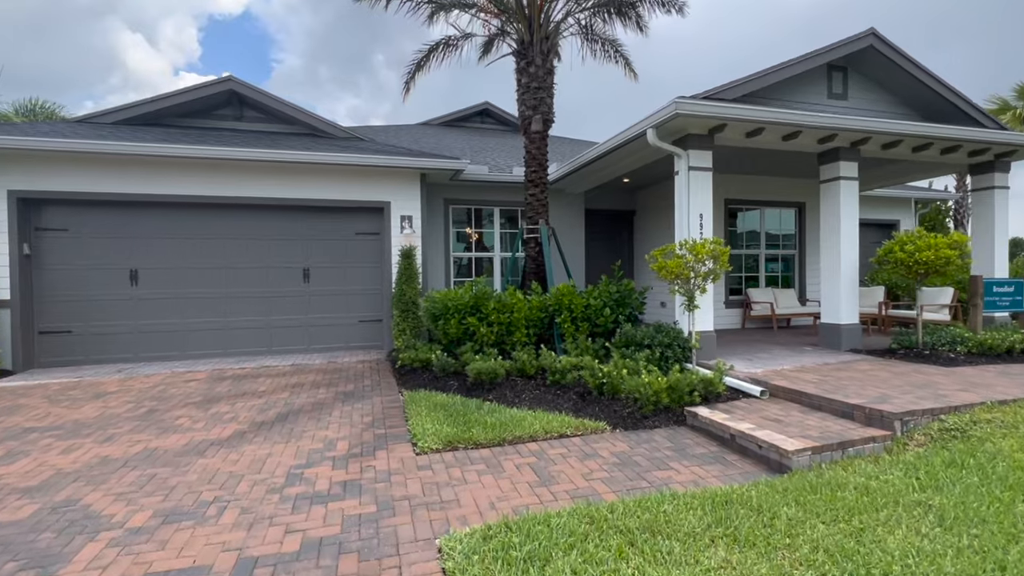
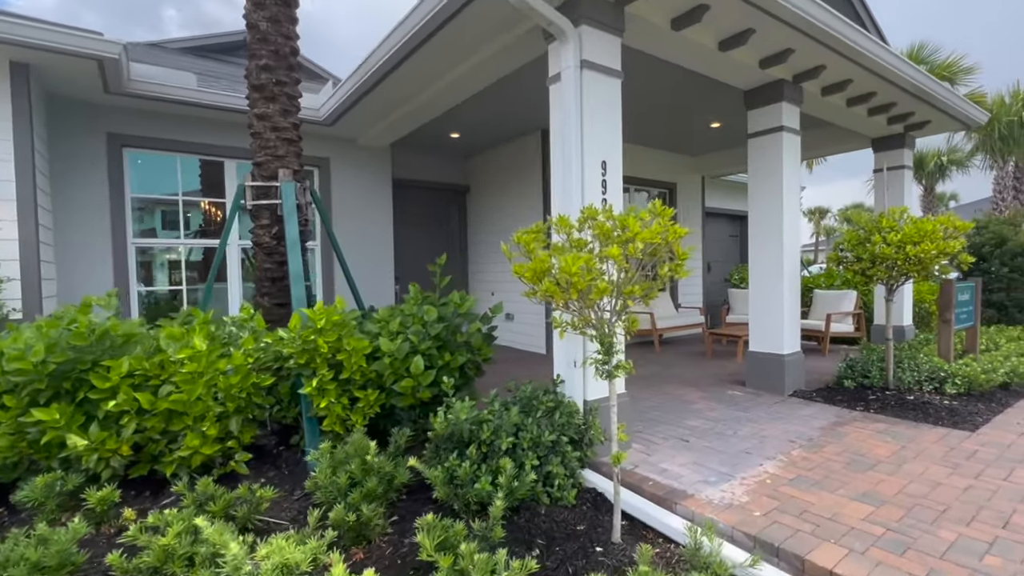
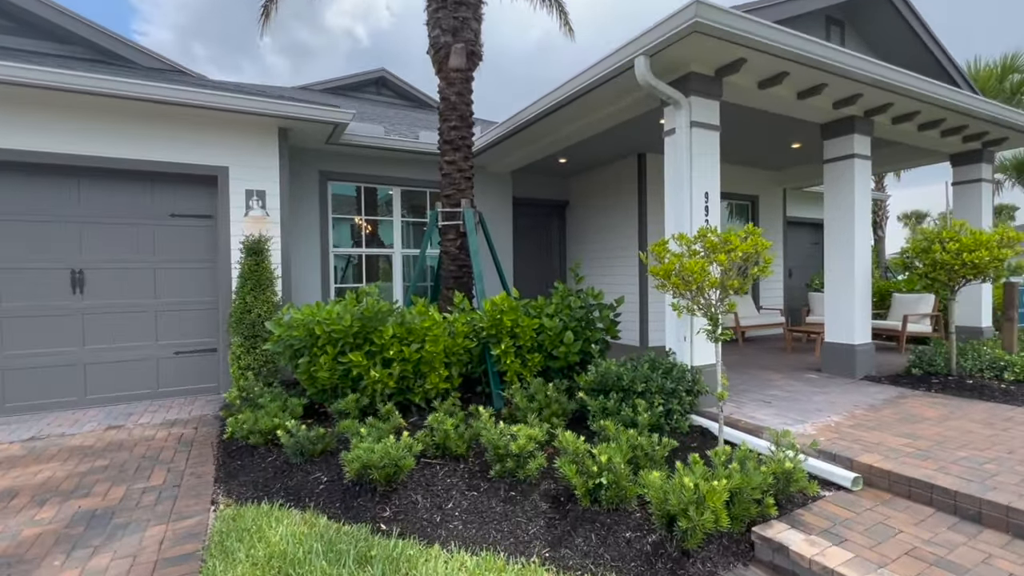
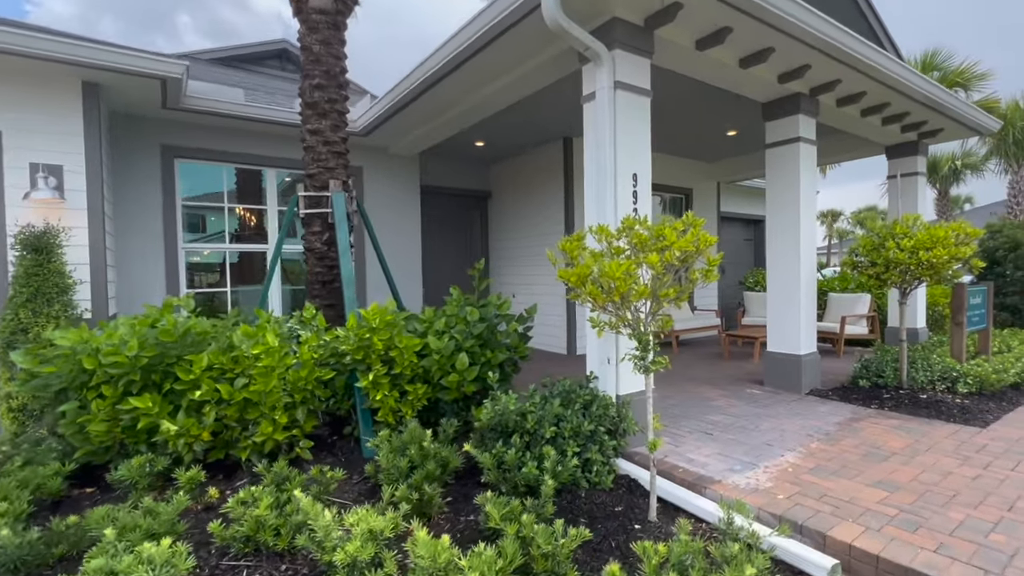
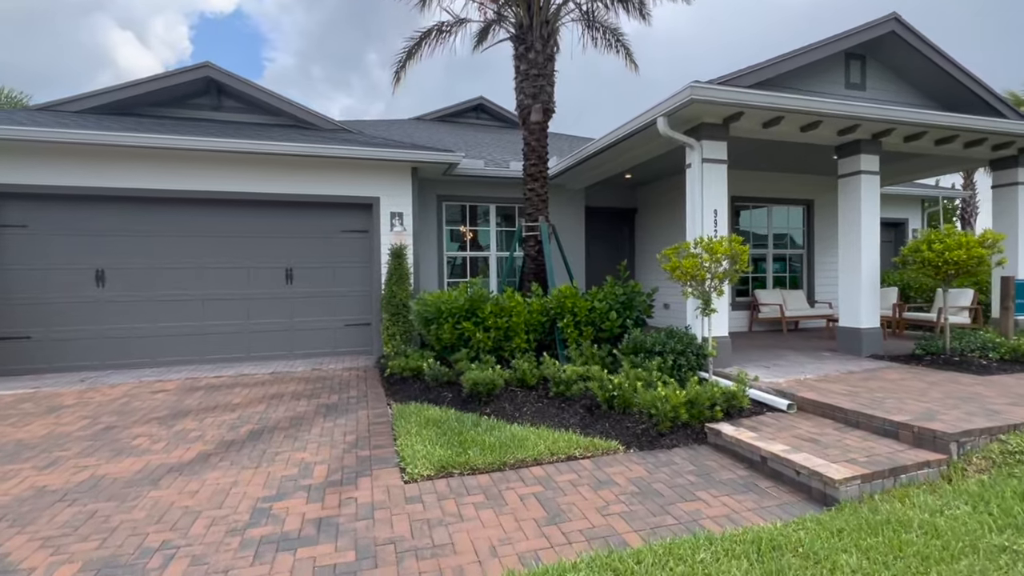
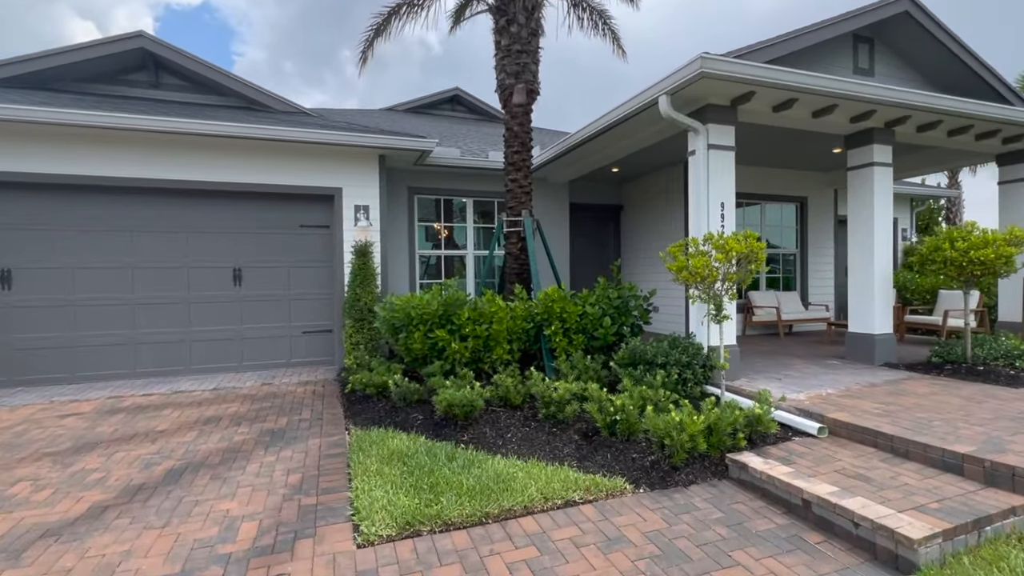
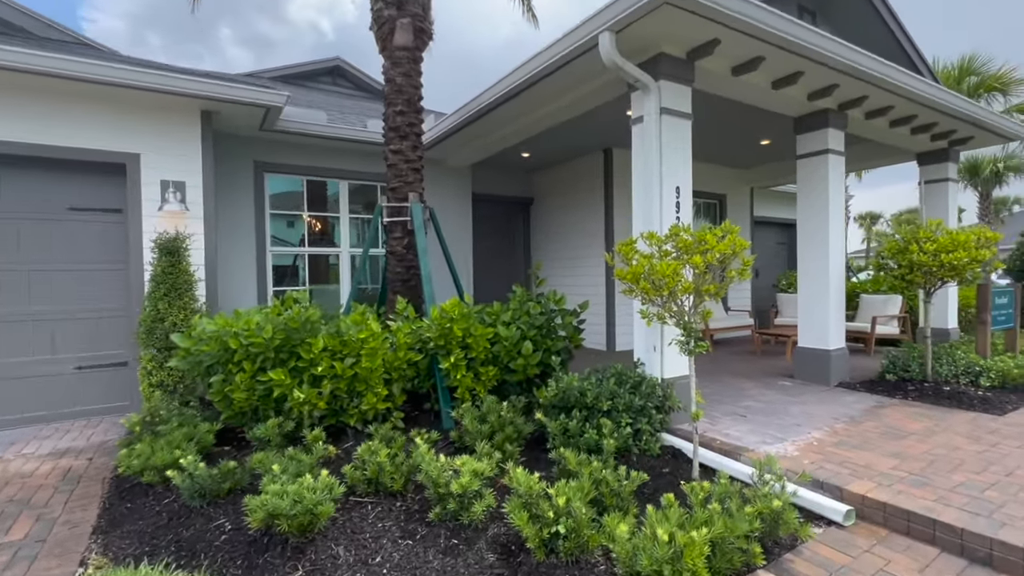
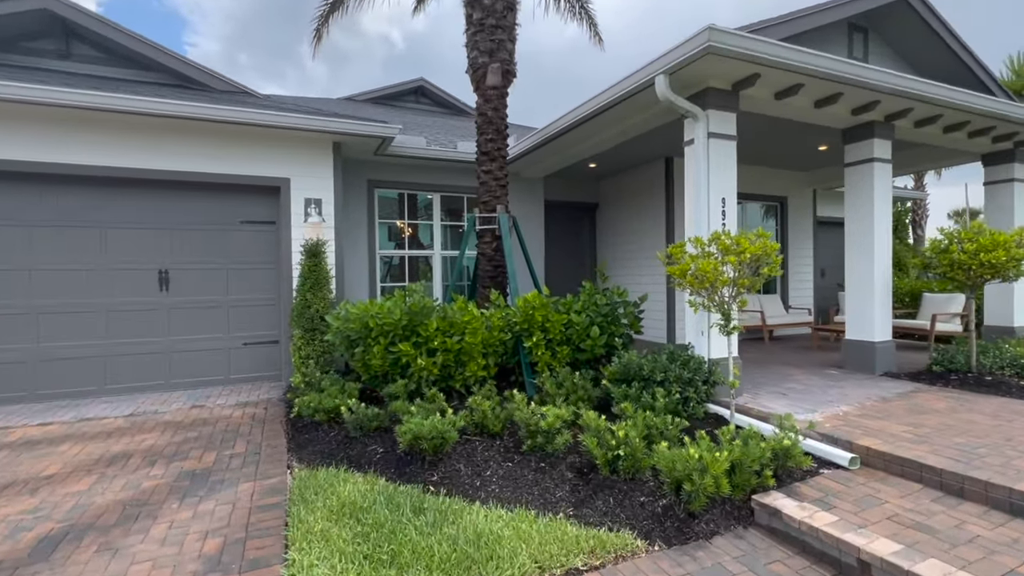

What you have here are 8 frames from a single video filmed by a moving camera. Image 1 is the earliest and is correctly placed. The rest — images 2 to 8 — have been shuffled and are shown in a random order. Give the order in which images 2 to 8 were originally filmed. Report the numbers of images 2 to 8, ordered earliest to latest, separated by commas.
5, 6, 8, 3, 7, 4, 2
